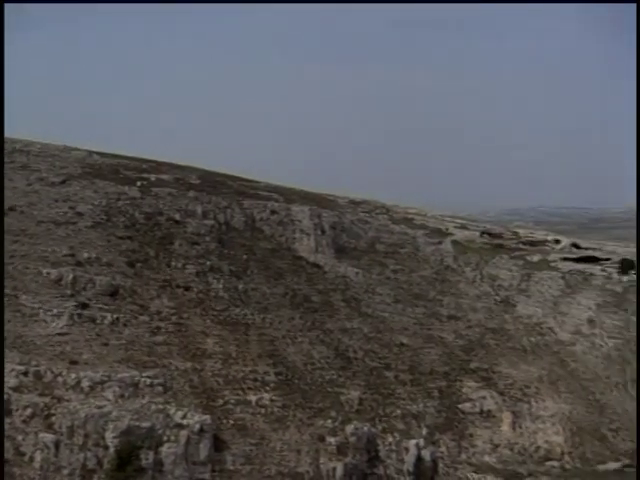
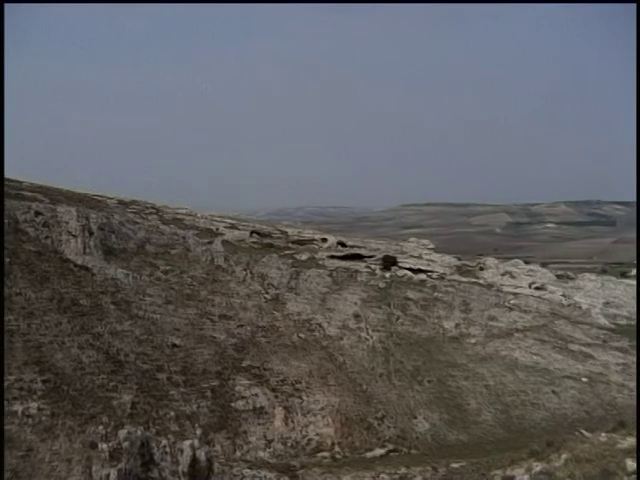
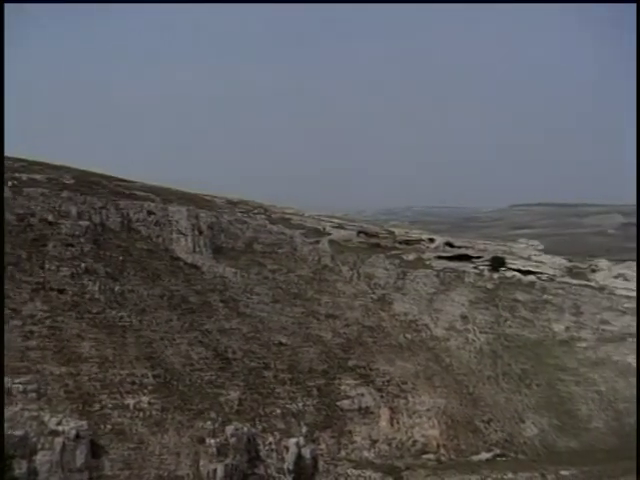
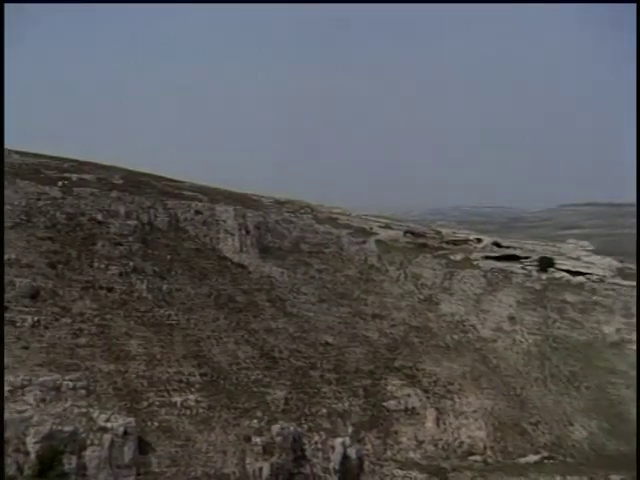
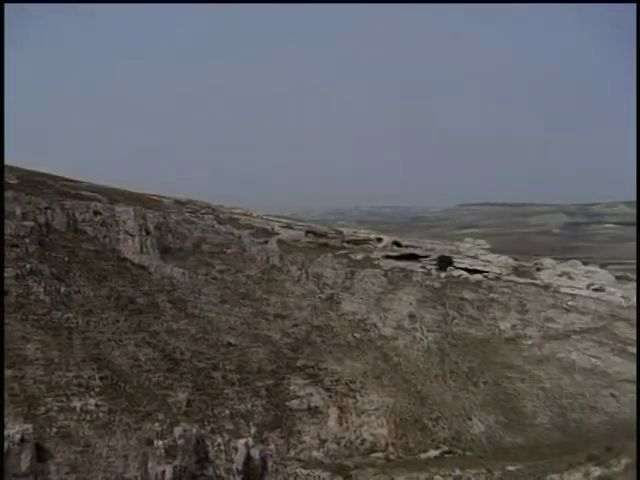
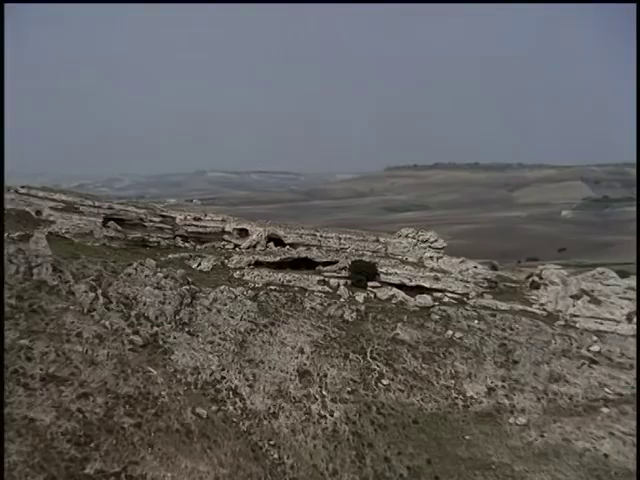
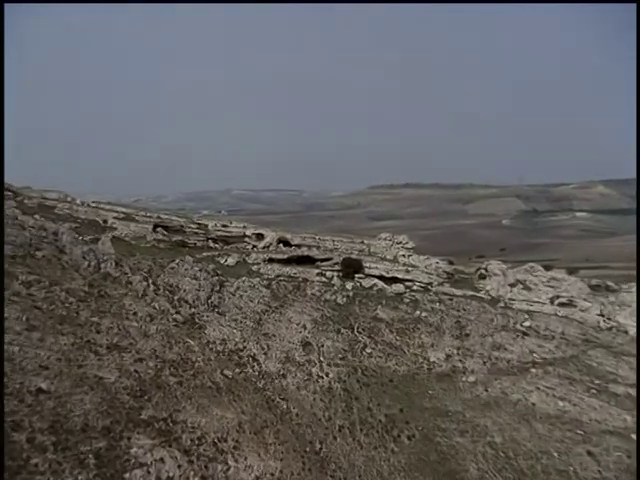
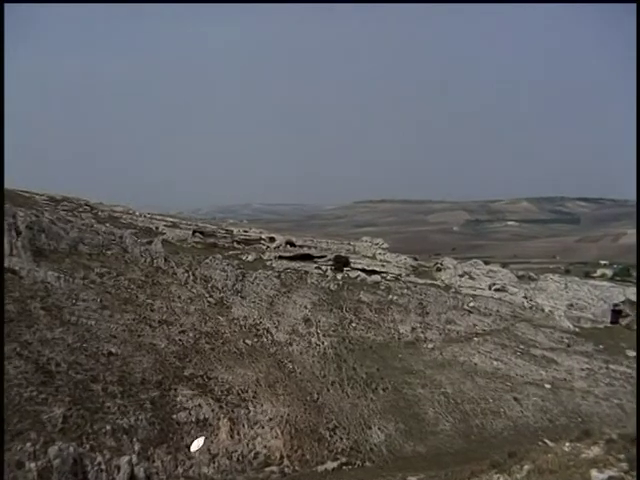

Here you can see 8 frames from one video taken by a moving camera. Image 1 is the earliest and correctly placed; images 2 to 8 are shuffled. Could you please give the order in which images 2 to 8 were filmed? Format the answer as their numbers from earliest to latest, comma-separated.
4, 3, 5, 2, 8, 7, 6
